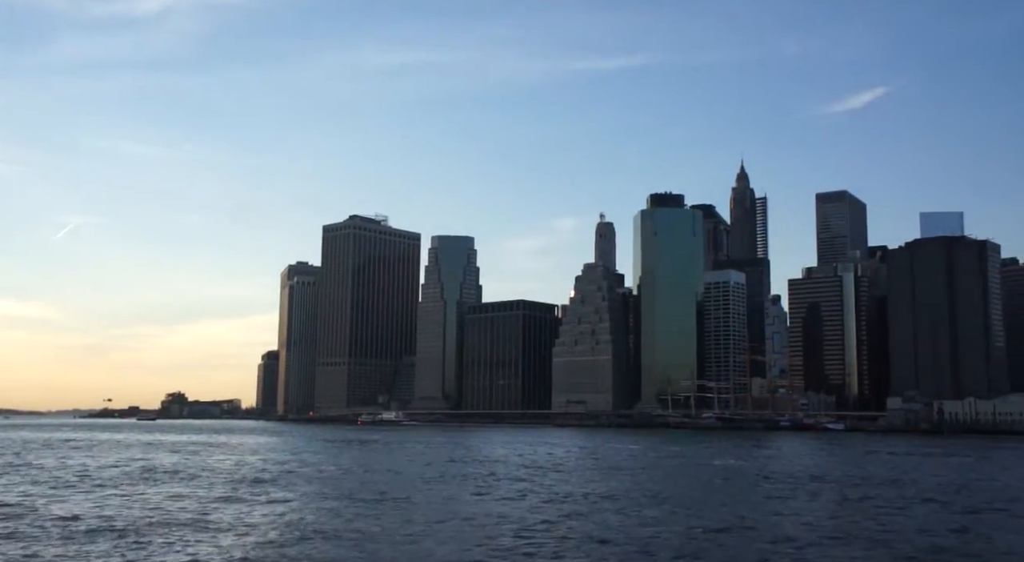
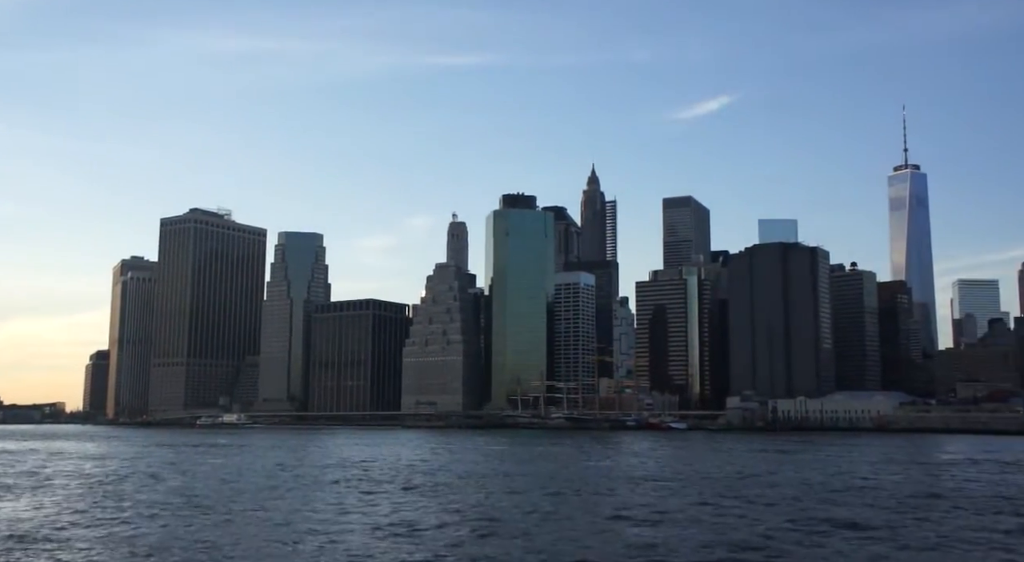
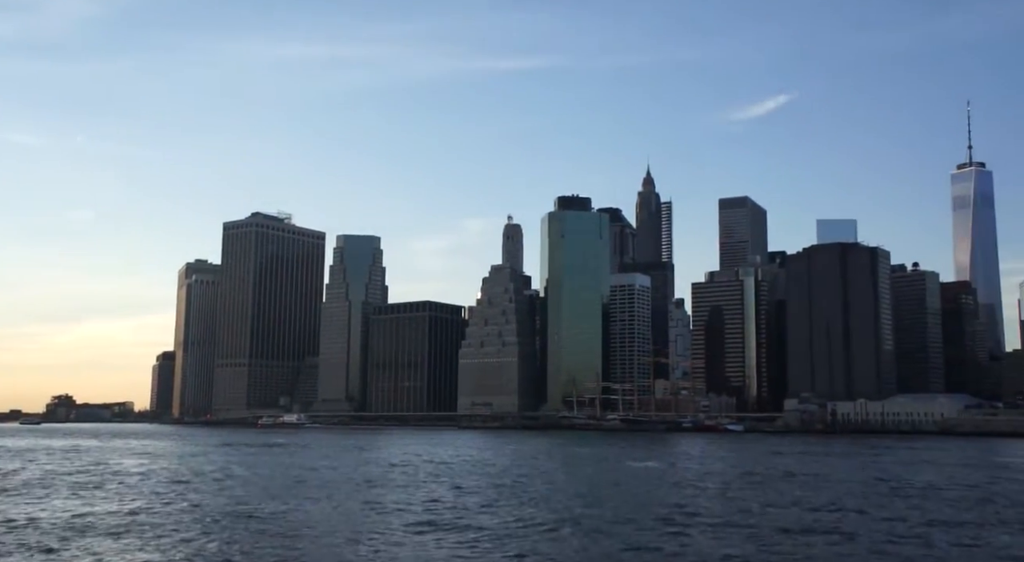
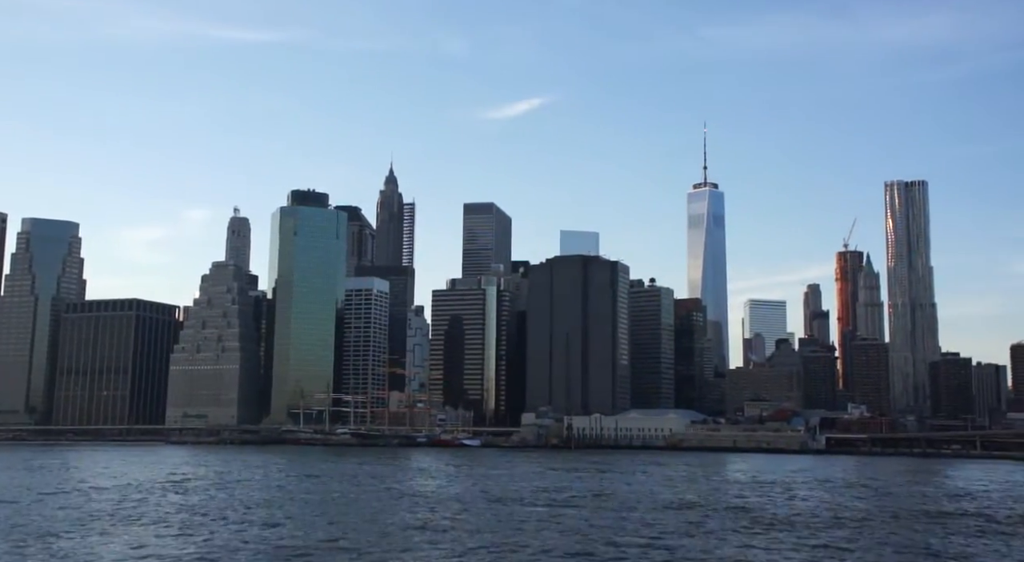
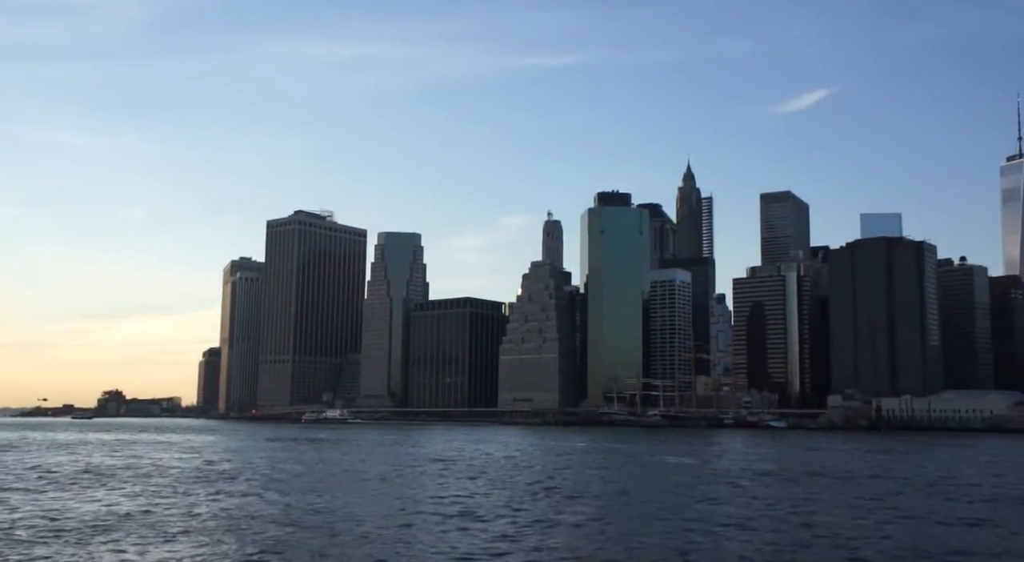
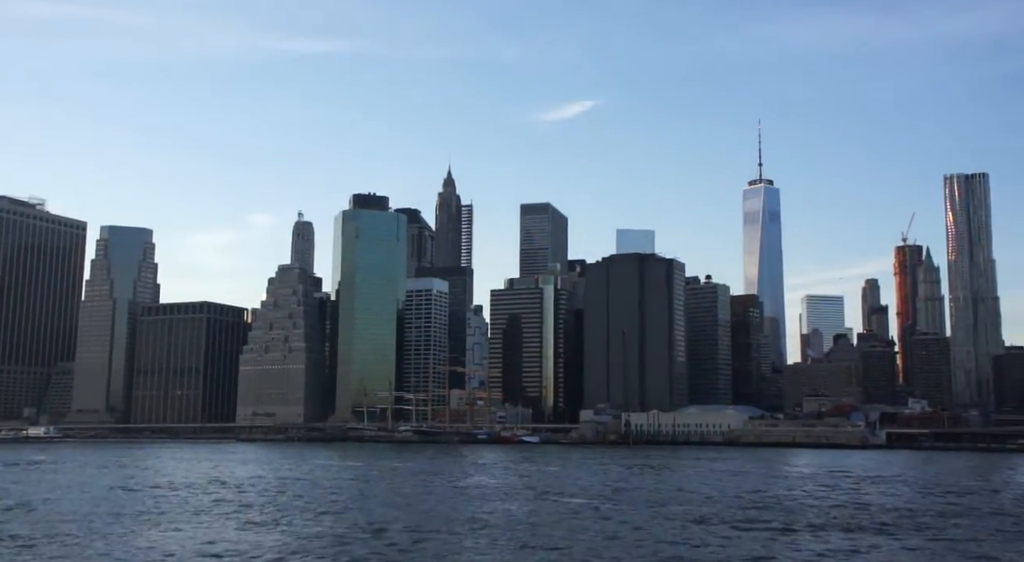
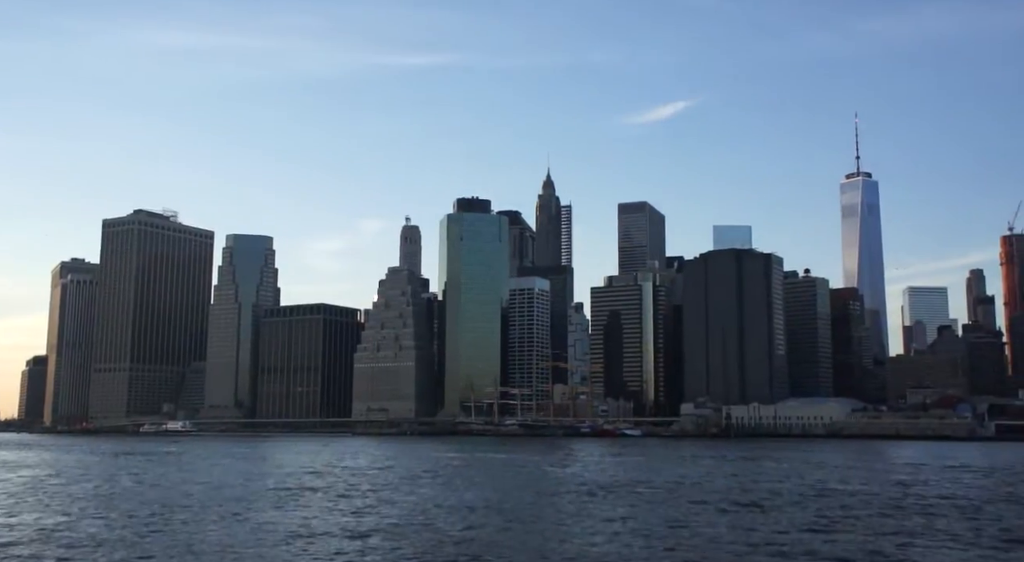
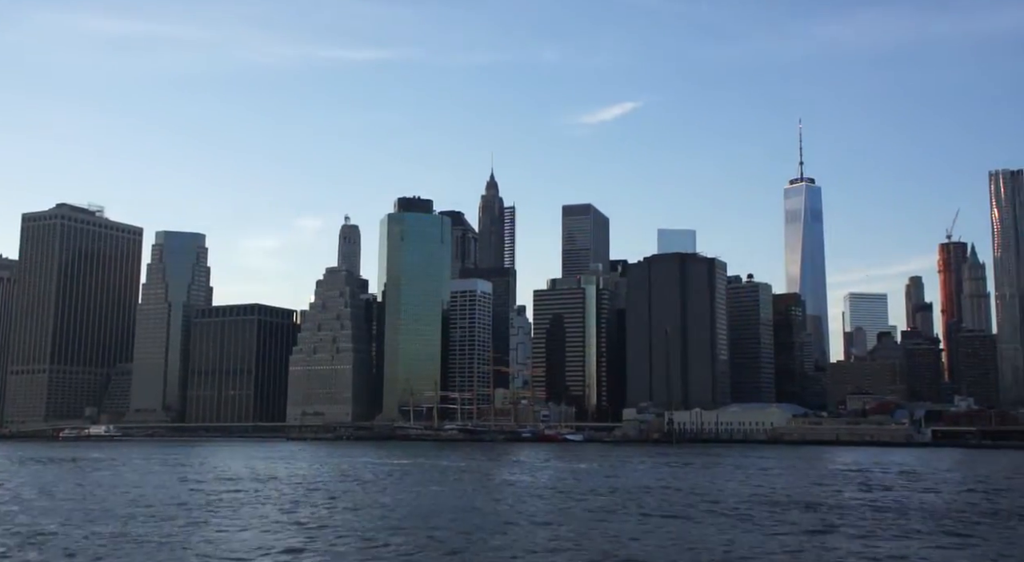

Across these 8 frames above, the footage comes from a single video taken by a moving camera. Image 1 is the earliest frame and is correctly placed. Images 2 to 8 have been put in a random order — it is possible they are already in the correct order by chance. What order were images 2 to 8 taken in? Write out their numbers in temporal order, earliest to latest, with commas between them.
5, 3, 2, 7, 8, 6, 4
